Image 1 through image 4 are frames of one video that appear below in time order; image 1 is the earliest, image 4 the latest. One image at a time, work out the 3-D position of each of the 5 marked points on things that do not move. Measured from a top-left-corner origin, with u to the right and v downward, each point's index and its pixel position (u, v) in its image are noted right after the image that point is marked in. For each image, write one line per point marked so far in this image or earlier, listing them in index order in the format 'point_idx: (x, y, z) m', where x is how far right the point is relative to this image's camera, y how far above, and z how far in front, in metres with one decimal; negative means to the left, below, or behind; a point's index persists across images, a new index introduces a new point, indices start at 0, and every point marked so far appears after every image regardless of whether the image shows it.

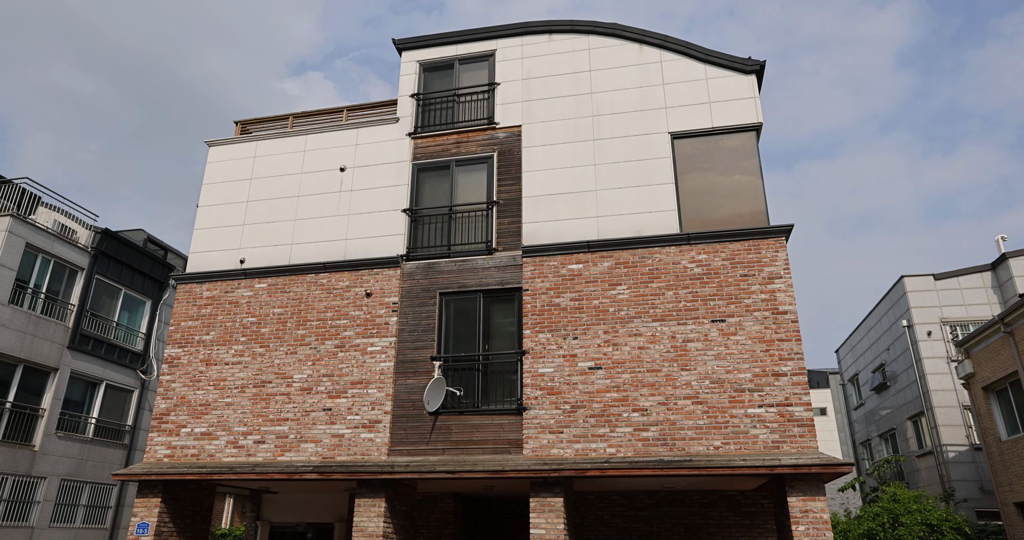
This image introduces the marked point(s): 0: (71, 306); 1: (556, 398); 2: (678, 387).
0: (-13.5, -1.1, +19.6) m
1: (+0.7, -2.1, +10.8) m
2: (+2.7, -1.9, +10.4) m
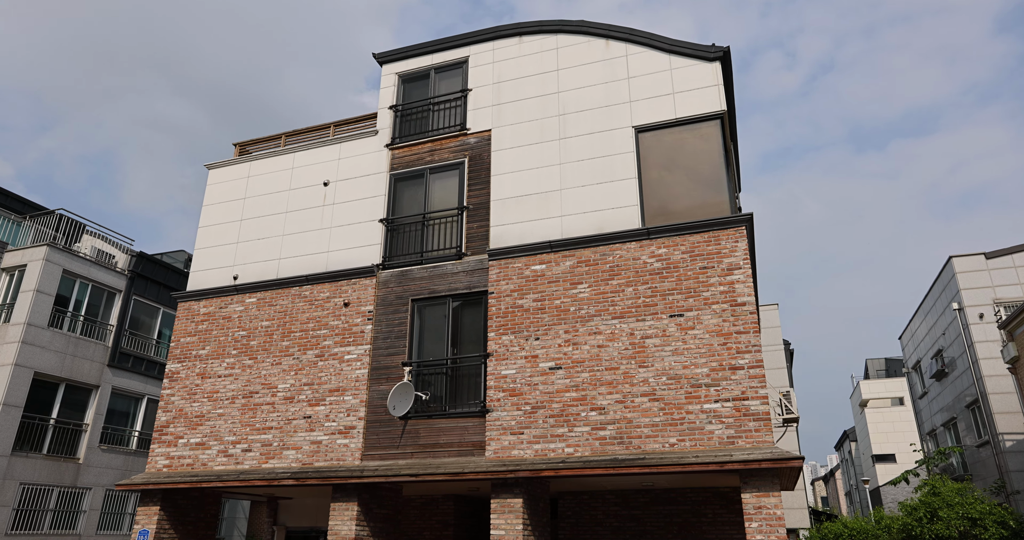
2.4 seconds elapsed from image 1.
0: (-13.2, -1.8, +21.1) m
1: (+0.1, -2.2, +10.8) m
2: (+2.0, -1.8, +10.3) m
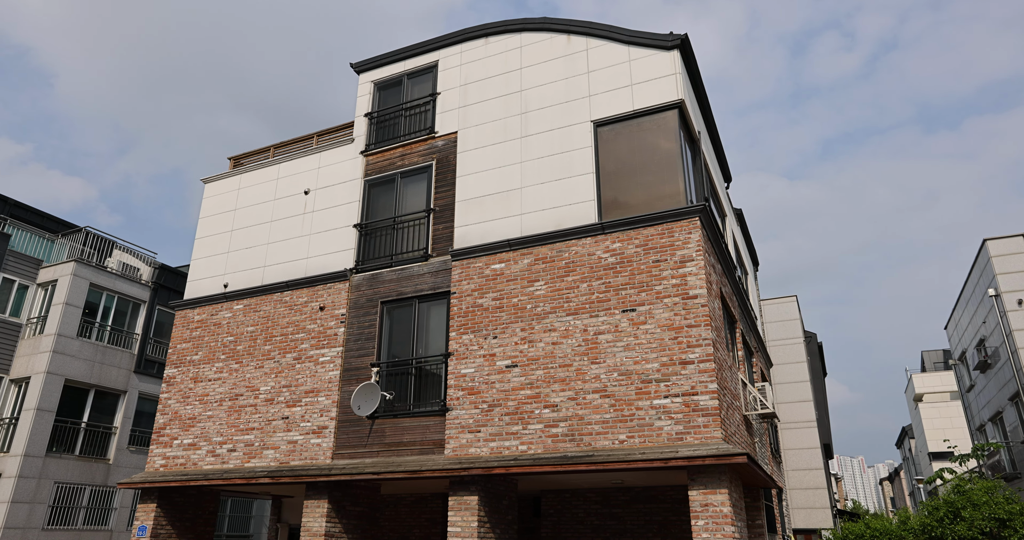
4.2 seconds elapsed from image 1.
0: (-13.0, -2.2, +22.2) m
1: (-0.6, -2.2, +10.9) m
2: (+1.2, -1.8, +10.2) m
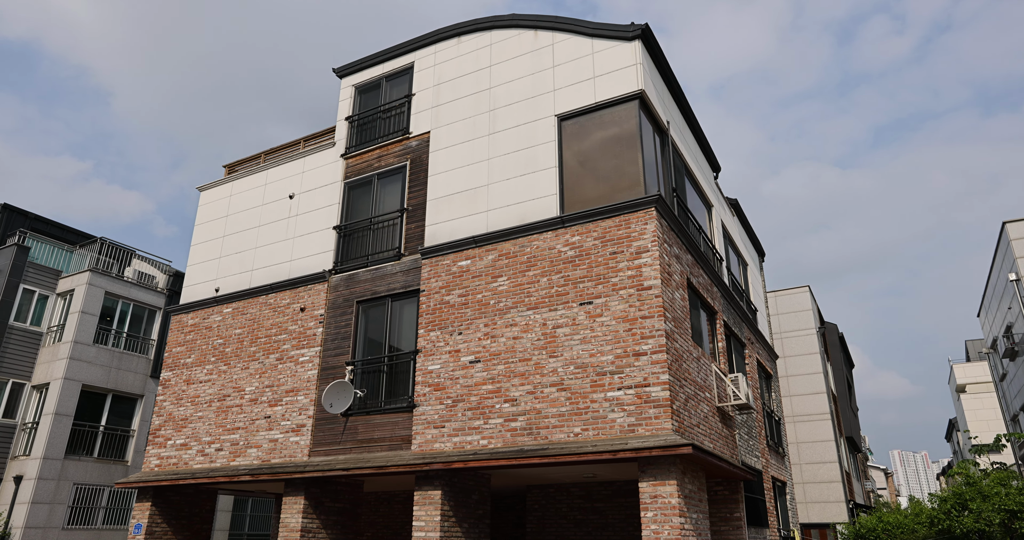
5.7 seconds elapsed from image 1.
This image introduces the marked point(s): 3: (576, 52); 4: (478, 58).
0: (-12.9, -2.5, +23.0) m
1: (-1.2, -2.1, +11.0) m
2: (+0.5, -1.7, +10.2) m
3: (+1.2, +4.2, +12.3) m
4: (-0.7, +4.4, +13.5) m
